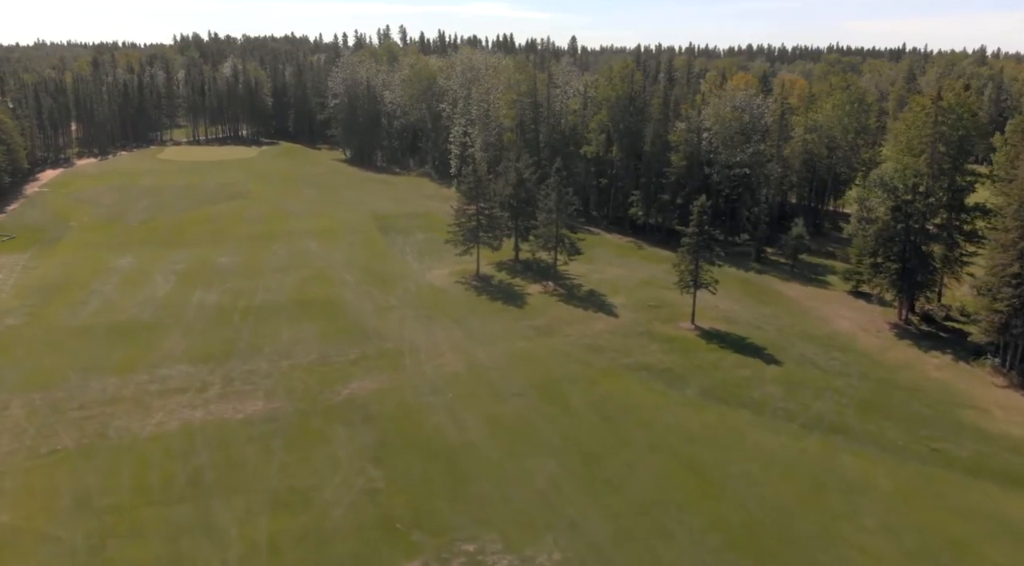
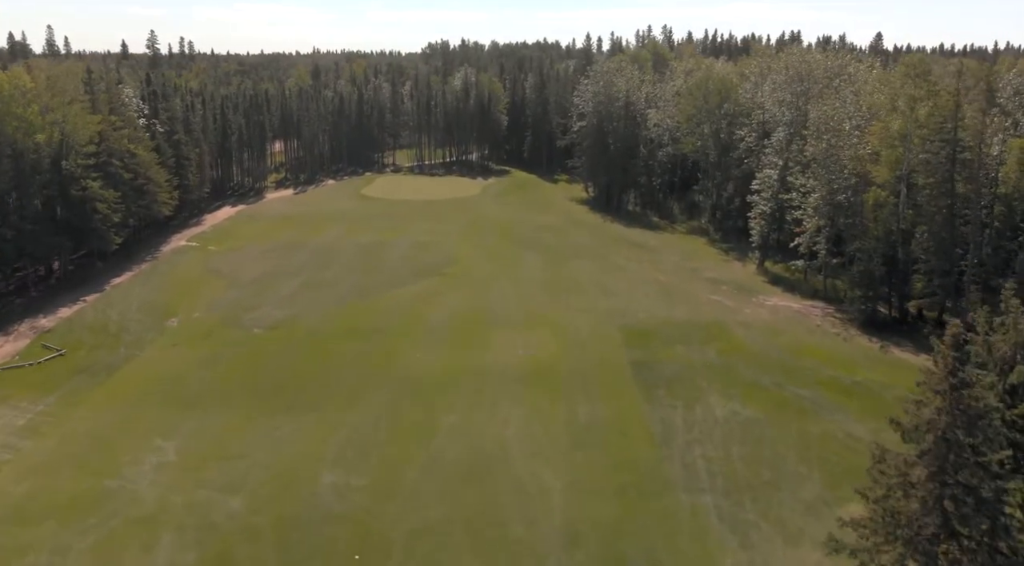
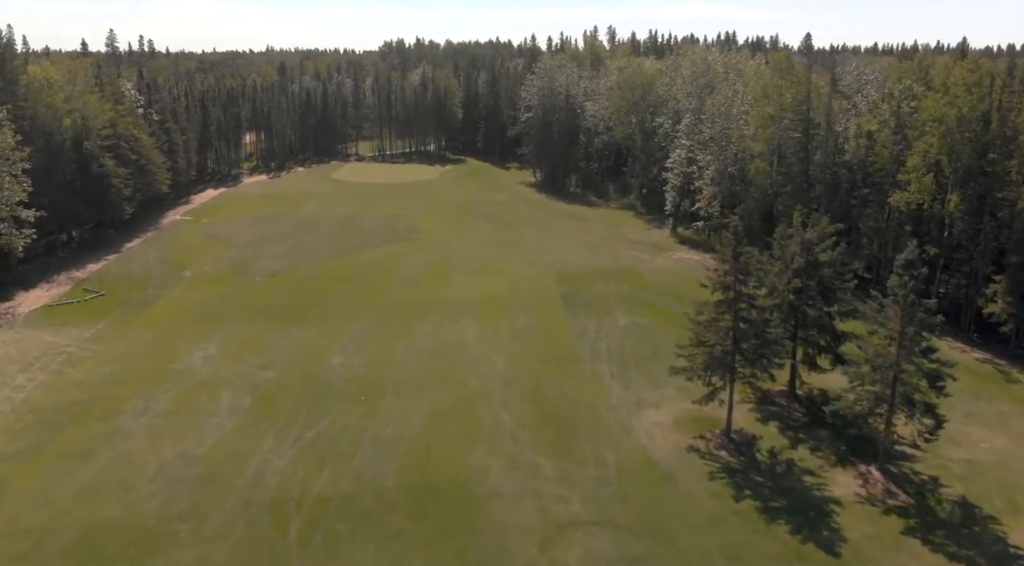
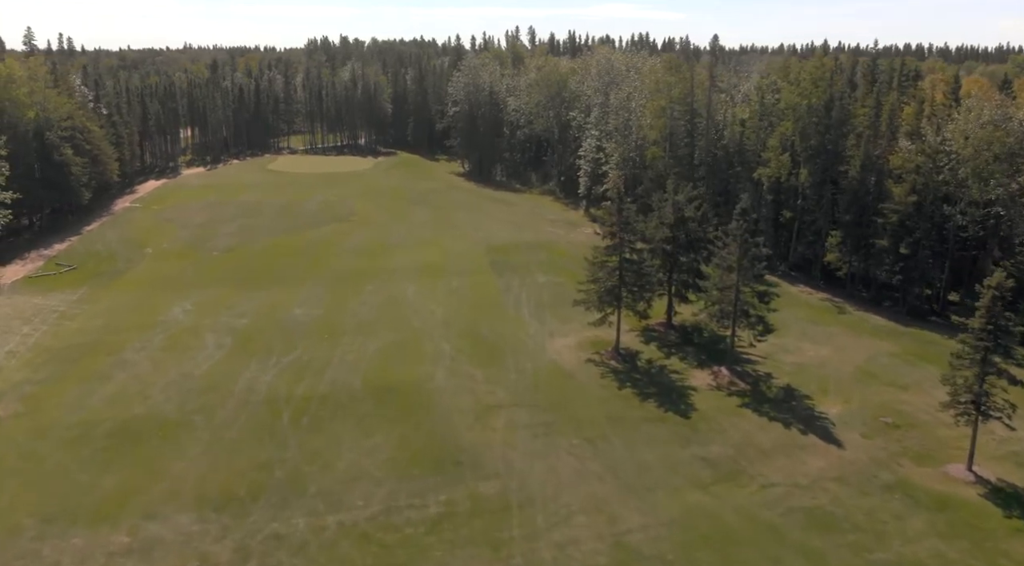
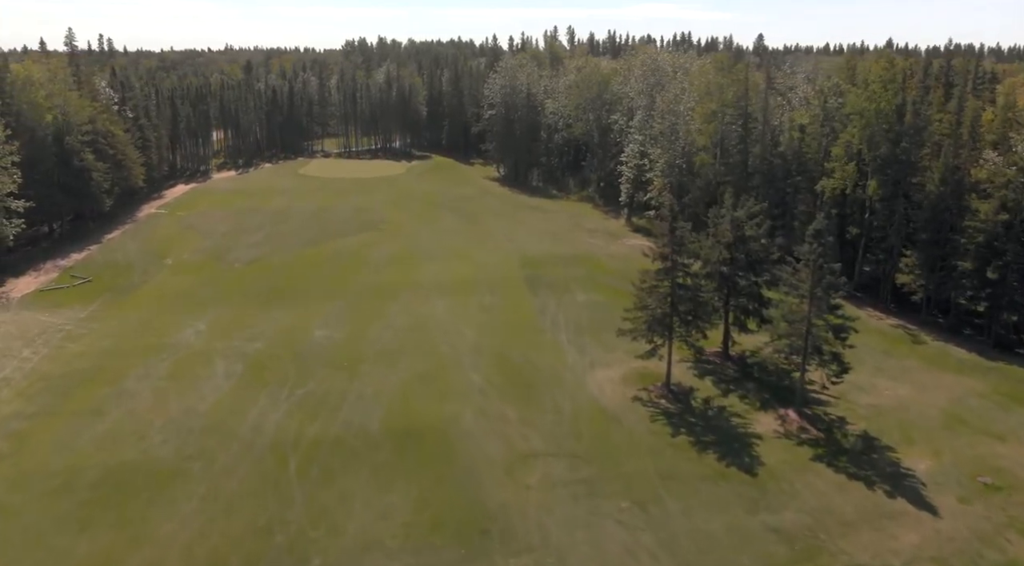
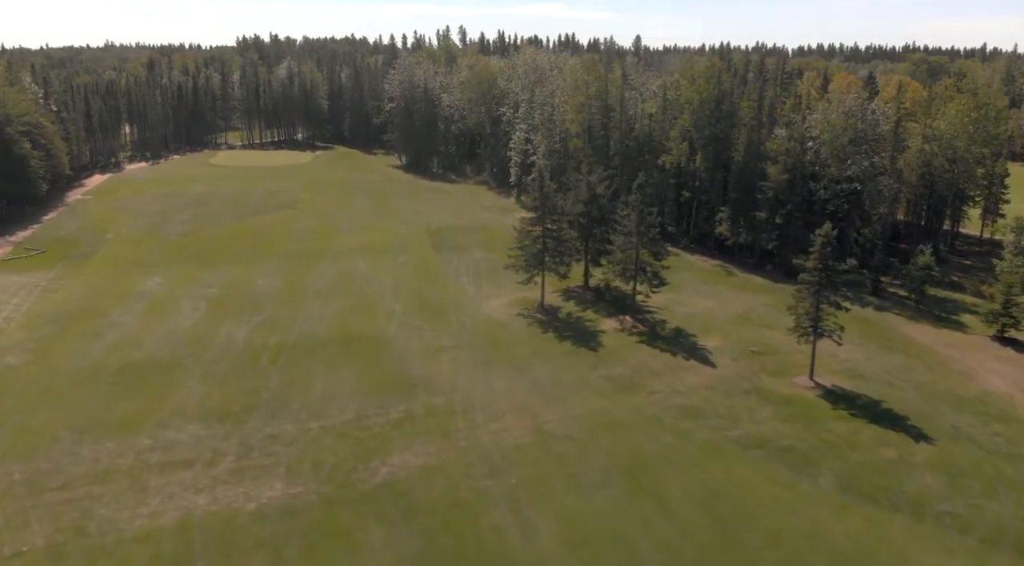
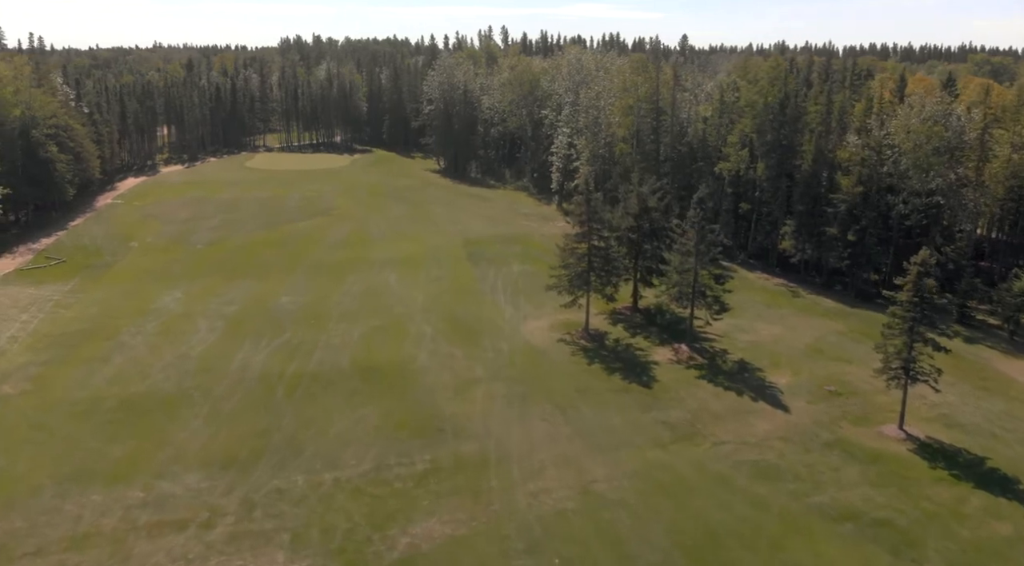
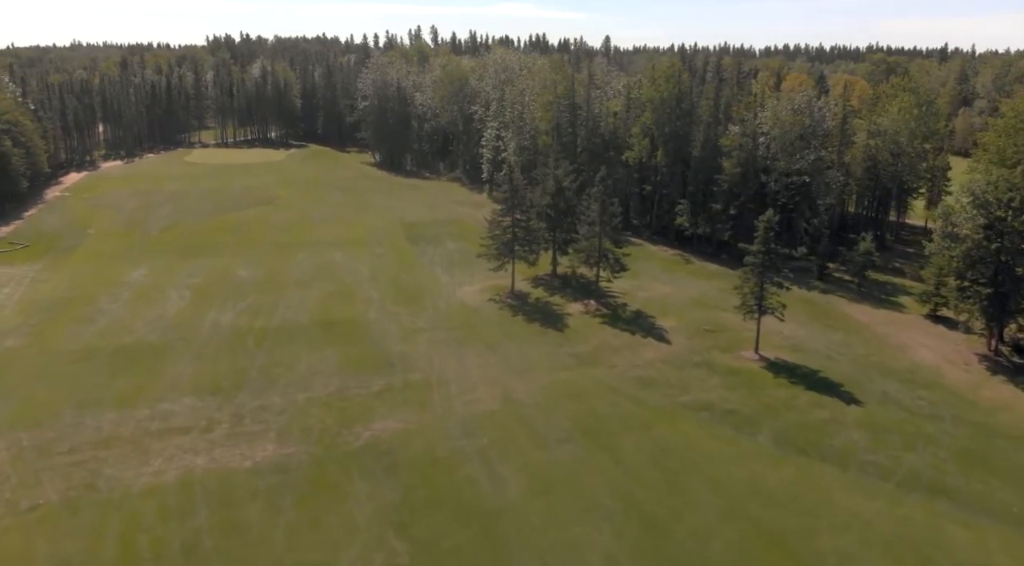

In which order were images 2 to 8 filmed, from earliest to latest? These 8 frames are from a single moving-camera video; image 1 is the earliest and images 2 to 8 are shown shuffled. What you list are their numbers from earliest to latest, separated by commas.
8, 6, 7, 4, 5, 3, 2
